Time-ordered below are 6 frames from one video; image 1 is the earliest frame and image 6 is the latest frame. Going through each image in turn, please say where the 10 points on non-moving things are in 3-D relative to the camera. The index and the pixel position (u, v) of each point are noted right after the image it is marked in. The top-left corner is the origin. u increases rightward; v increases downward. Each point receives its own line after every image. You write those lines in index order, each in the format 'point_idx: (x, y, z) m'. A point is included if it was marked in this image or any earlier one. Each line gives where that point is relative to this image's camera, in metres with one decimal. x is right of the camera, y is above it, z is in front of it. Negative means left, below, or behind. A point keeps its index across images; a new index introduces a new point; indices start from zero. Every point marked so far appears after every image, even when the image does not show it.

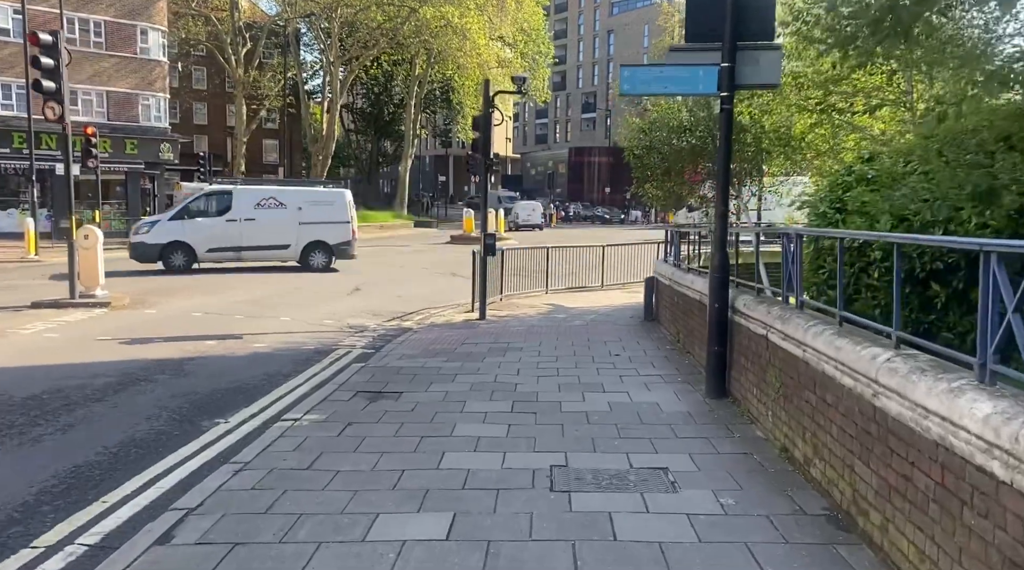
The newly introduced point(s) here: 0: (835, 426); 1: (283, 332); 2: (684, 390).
0: (+1.8, -0.8, +4.8) m
1: (-3.2, -0.7, +12.0) m
2: (+1.6, -1.0, +8.0) m
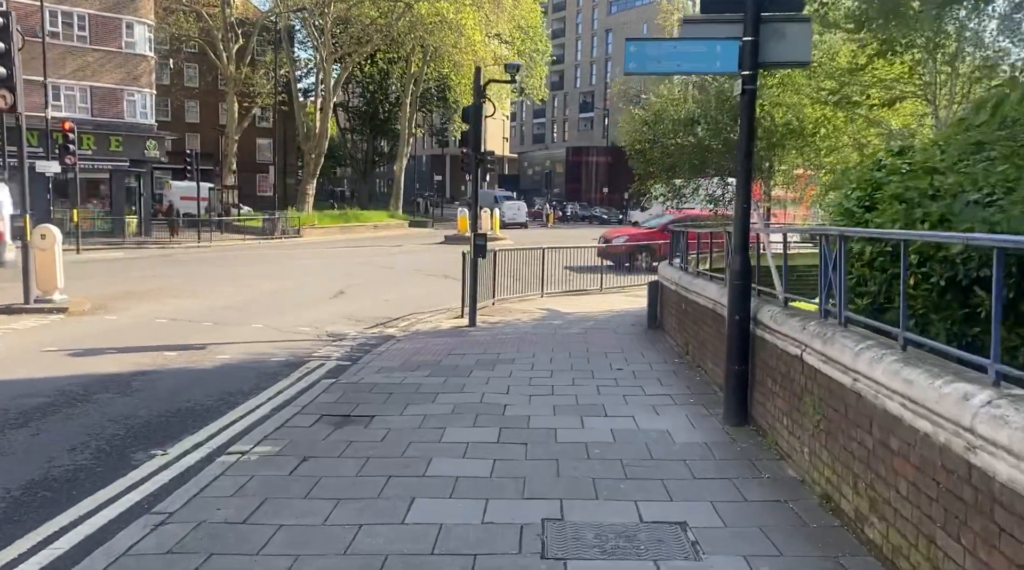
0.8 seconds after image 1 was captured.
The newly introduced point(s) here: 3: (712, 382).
0: (+1.7, -0.8, +3.7) m
1: (-3.3, -0.7, +11.0) m
2: (+1.5, -1.0, +7.0) m
3: (+1.8, -0.9, +8.0) m
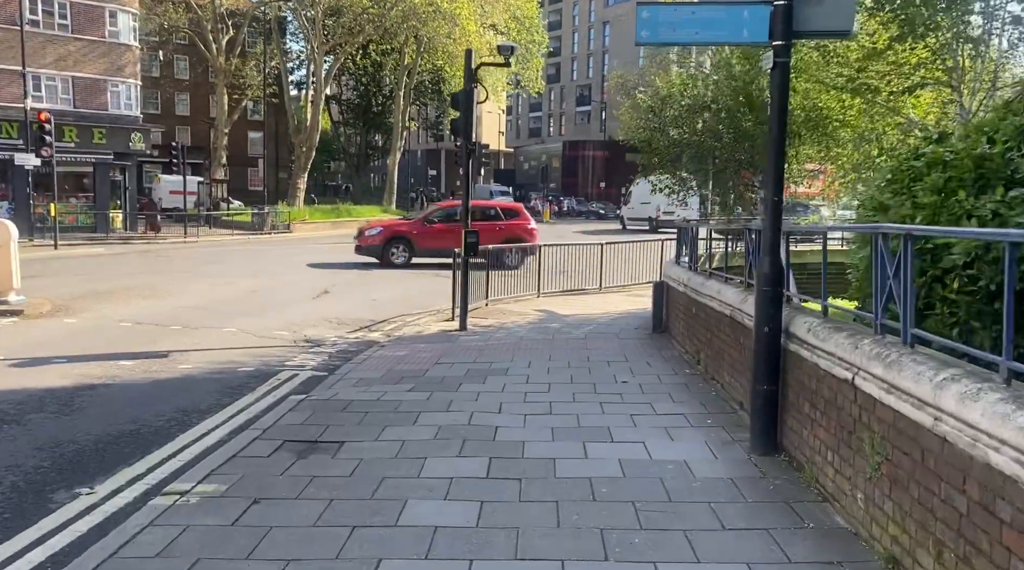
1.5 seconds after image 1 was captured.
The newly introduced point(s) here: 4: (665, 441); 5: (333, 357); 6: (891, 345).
0: (+1.6, -0.9, +2.8) m
1: (-3.3, -0.7, +10.1) m
2: (+1.4, -1.1, +6.1) m
3: (+1.8, -0.9, +7.1) m
4: (+1.1, -1.1, +6.0) m
5: (-2.0, -0.8, +9.8) m
6: (+1.8, -0.3, +4.2) m
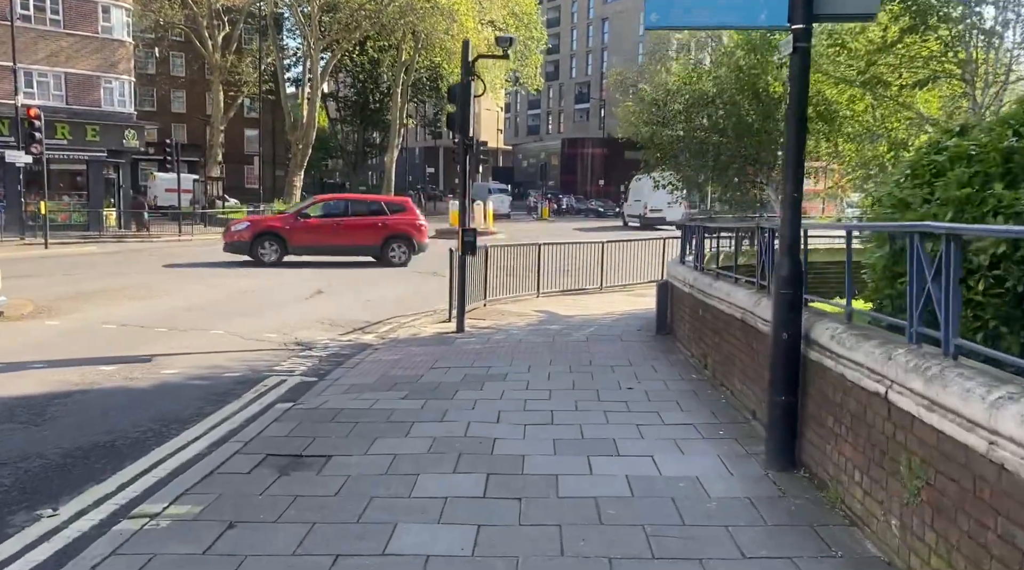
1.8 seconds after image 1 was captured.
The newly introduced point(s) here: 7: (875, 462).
0: (+1.6, -0.9, +2.4) m
1: (-3.3, -0.7, +9.7) m
2: (+1.4, -1.1, +5.7) m
3: (+1.8, -0.9, +6.7) m
4: (+1.1, -1.1, +5.6) m
5: (-2.0, -0.8, +9.4) m
6: (+1.8, -0.3, +3.8) m
7: (+1.7, -0.8, +4.1) m
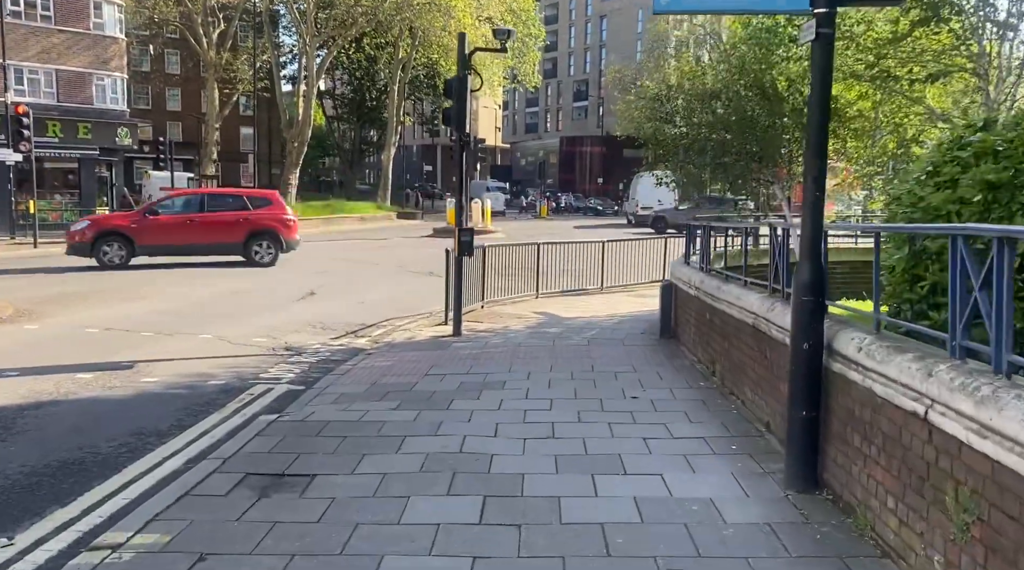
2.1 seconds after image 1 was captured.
0: (+1.6, -1.0, +2.0) m
1: (-3.4, -0.8, +9.2) m
2: (+1.4, -1.1, +5.3) m
3: (+1.8, -1.0, +6.3) m
4: (+1.0, -1.1, +5.2) m
5: (-2.1, -0.8, +9.0) m
6: (+1.8, -0.3, +3.4) m
7: (+1.7, -0.9, +3.7) m
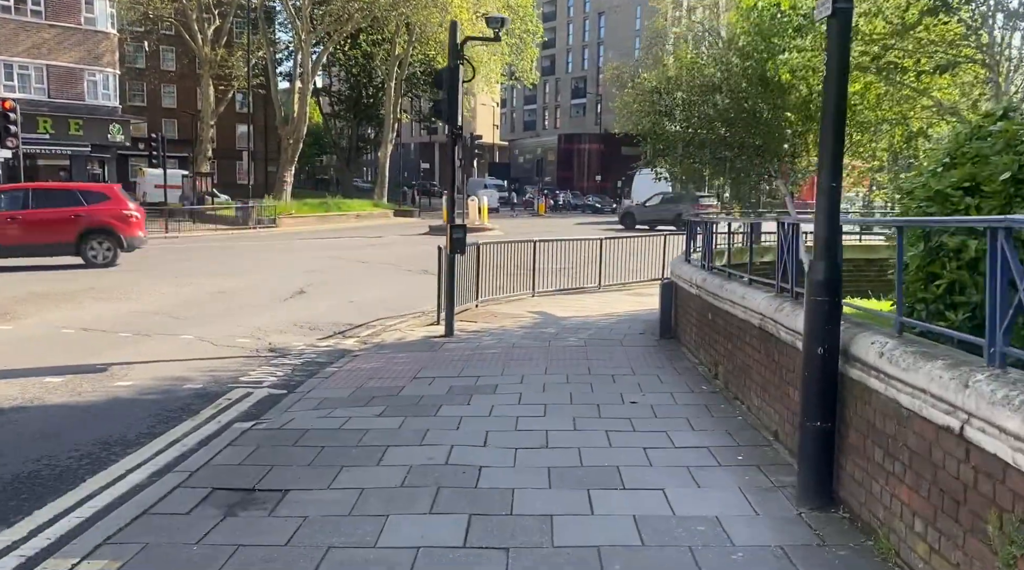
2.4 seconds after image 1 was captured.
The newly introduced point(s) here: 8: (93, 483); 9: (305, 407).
0: (+1.6, -1.0, +1.6) m
1: (-3.4, -0.8, +8.8) m
2: (+1.4, -1.1, +4.9) m
3: (+1.7, -1.0, +5.9) m
4: (+1.0, -1.1, +4.8) m
5: (-2.1, -0.8, +8.6) m
6: (+1.7, -0.3, +3.0) m
7: (+1.6, -0.9, +3.3) m
8: (-2.4, -1.2, +5.1) m
9: (-1.6, -1.0, +6.9) m
